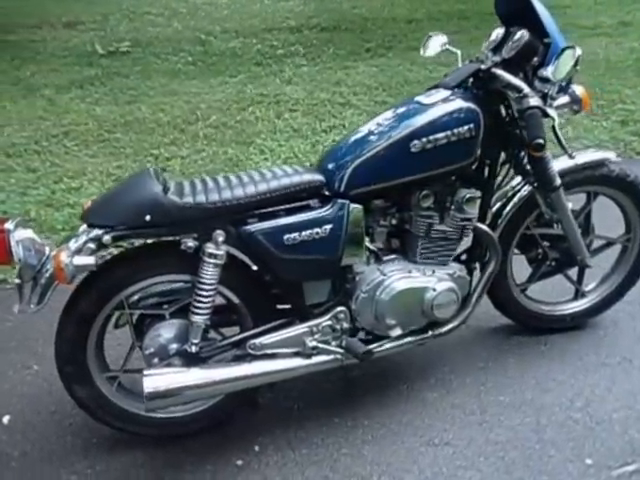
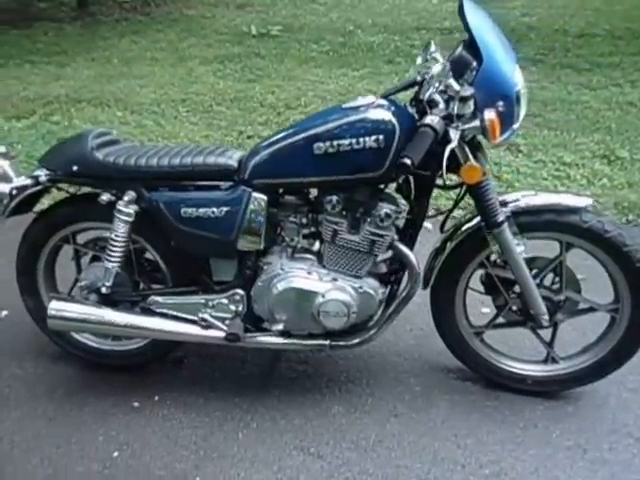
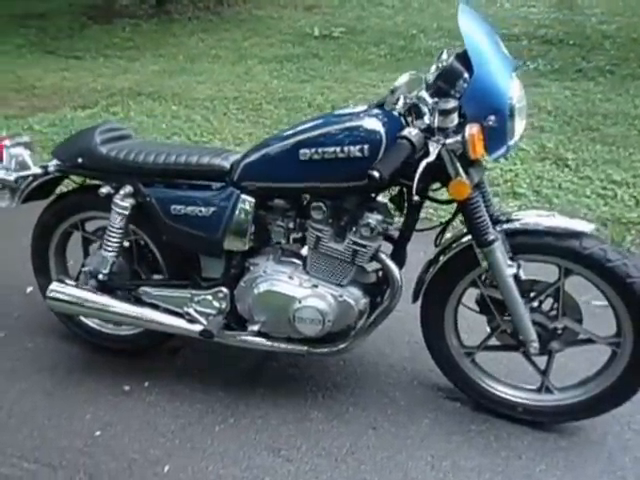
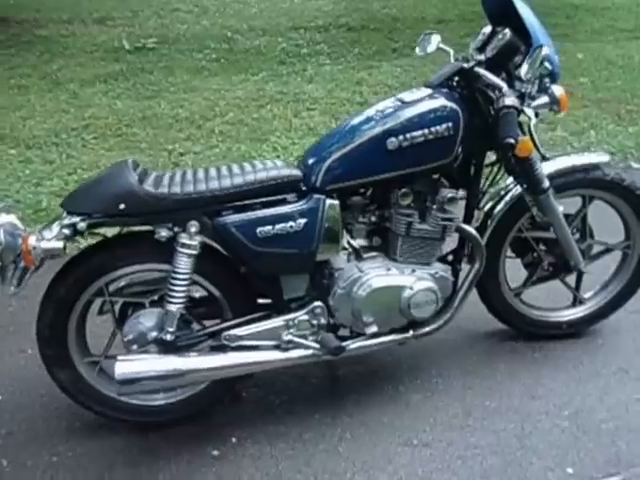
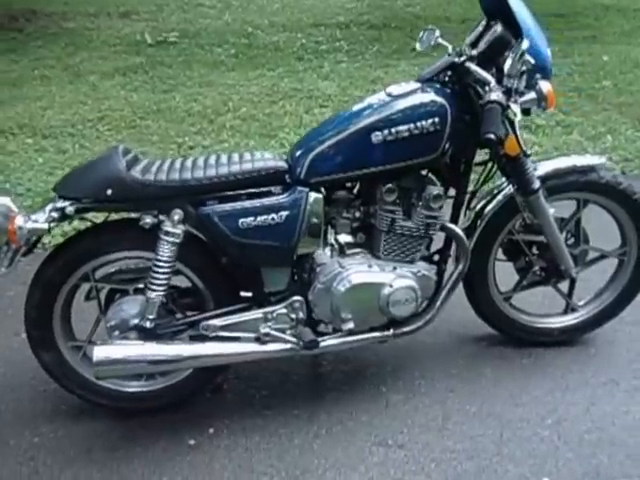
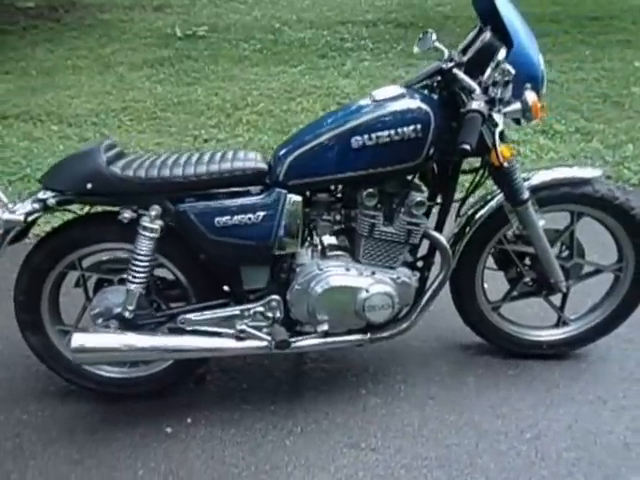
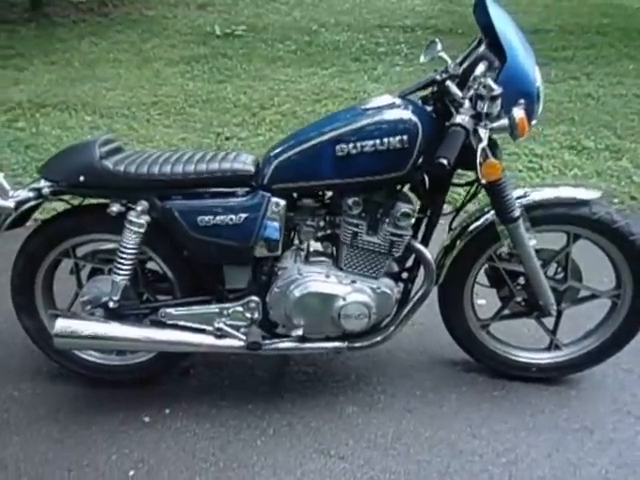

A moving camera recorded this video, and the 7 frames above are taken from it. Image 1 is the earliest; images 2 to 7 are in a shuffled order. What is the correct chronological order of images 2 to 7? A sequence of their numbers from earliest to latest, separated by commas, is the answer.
4, 5, 6, 7, 2, 3
